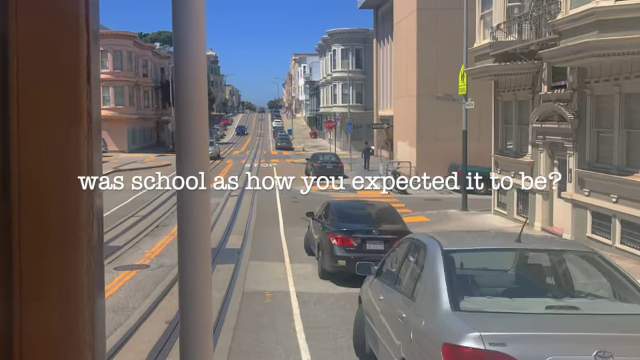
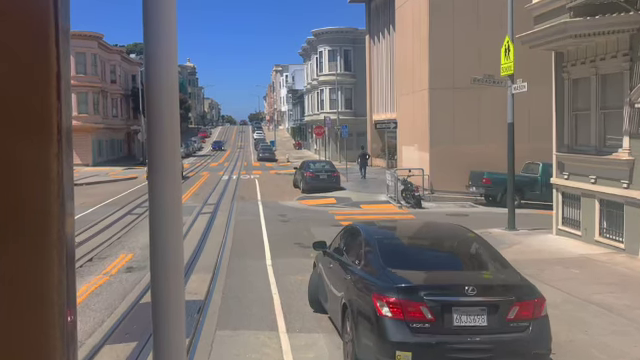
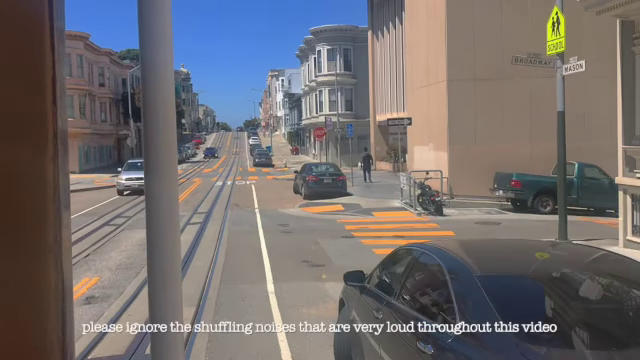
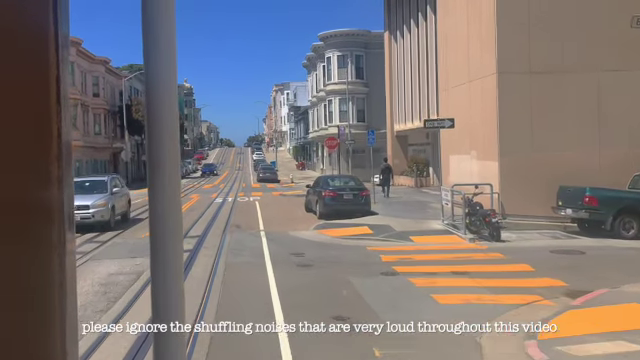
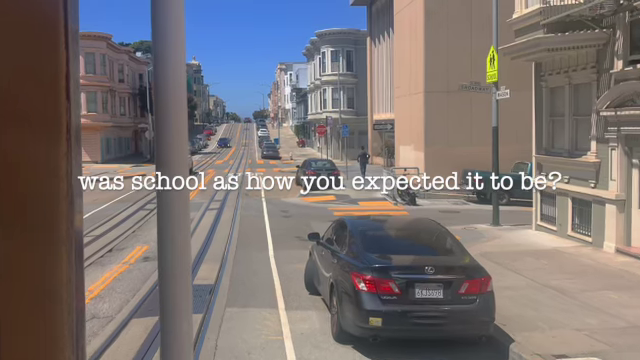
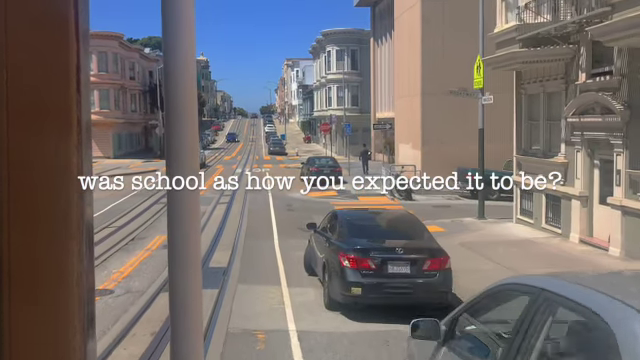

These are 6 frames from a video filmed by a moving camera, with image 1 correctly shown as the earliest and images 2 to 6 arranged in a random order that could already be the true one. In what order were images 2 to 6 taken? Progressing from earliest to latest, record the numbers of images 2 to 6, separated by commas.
6, 5, 2, 3, 4
